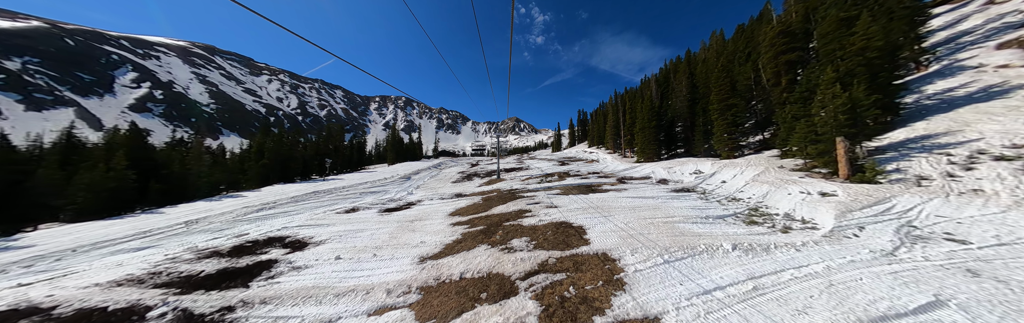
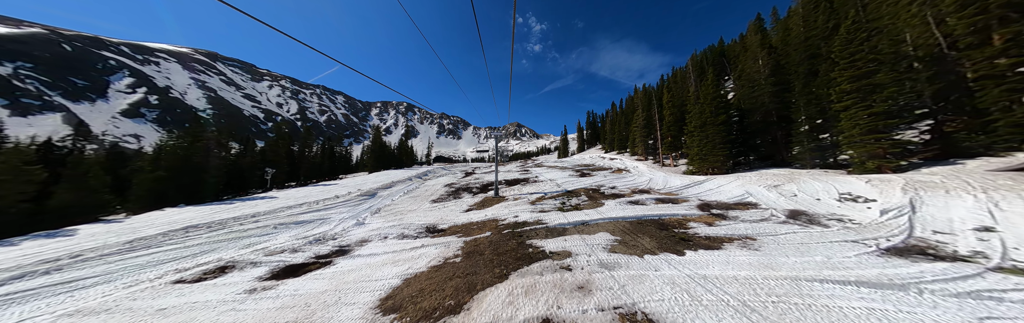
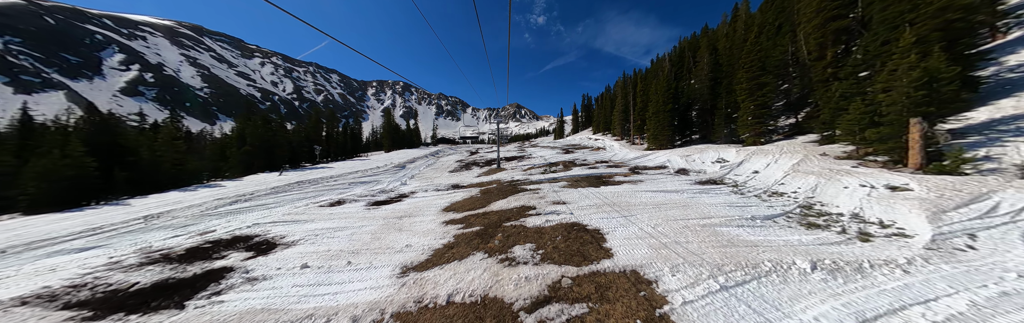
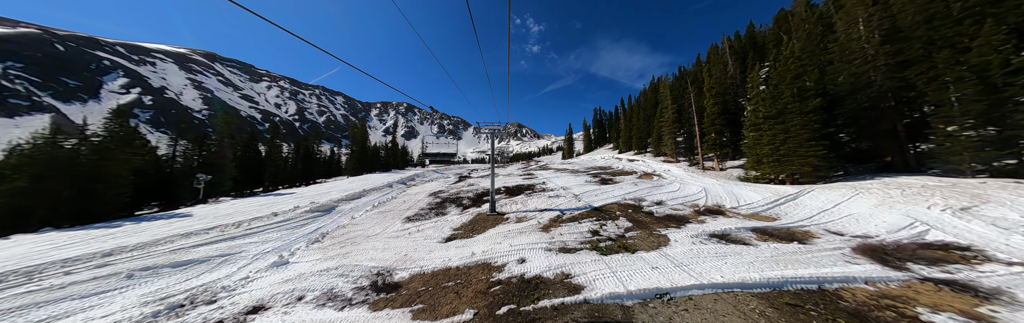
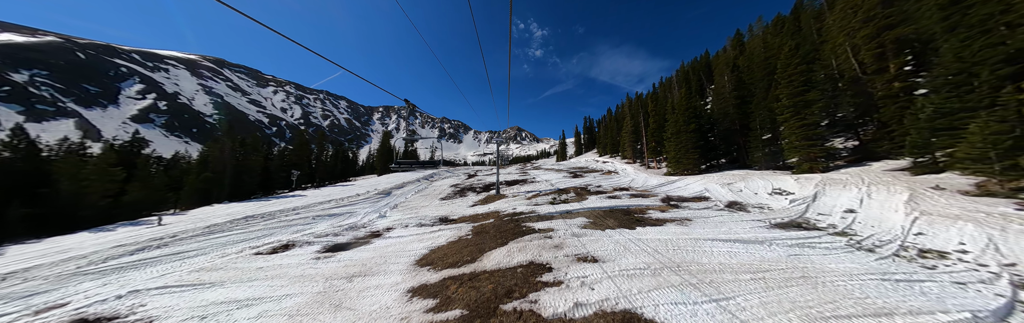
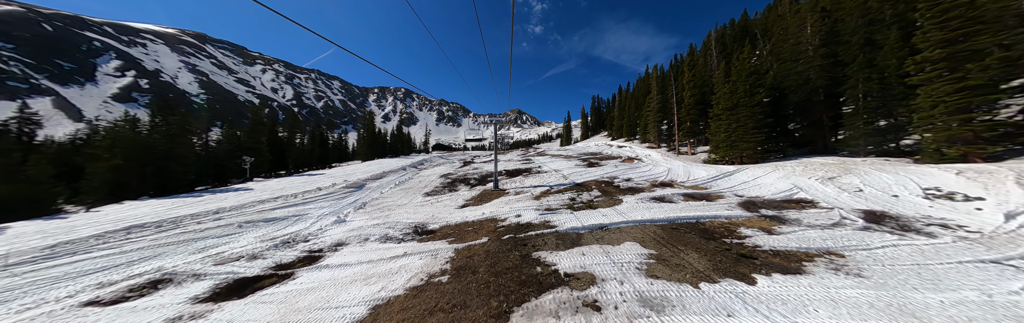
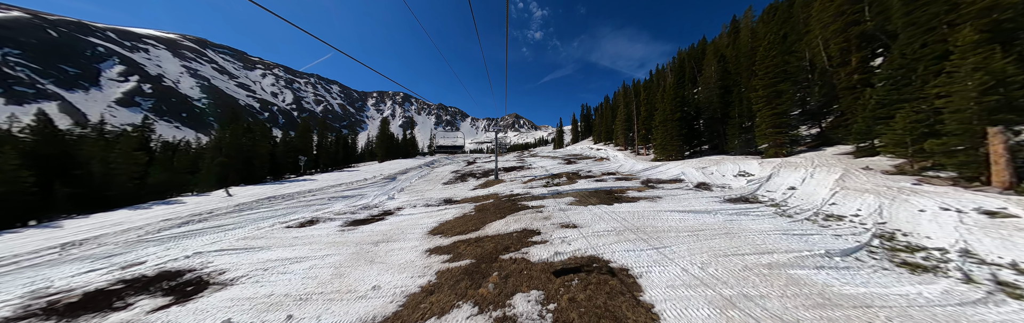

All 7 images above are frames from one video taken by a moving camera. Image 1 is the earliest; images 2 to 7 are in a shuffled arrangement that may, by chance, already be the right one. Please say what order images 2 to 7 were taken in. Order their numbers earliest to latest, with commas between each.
3, 7, 5, 2, 6, 4
